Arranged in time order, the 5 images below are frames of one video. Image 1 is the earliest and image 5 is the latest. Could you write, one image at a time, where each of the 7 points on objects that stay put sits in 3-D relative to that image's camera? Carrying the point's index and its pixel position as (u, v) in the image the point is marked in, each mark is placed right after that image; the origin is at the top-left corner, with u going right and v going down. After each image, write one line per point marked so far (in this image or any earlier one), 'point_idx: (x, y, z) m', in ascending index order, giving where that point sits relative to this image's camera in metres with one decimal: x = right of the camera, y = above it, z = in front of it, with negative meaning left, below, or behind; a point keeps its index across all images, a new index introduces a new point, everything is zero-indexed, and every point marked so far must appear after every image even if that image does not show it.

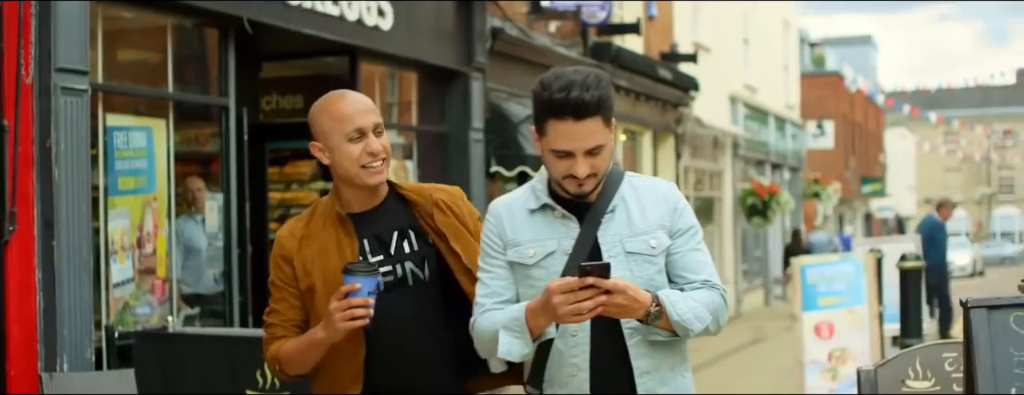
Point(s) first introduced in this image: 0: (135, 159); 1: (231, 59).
0: (-2.0, +0.2, +7.2) m
1: (-1.7, +0.8, +8.1) m
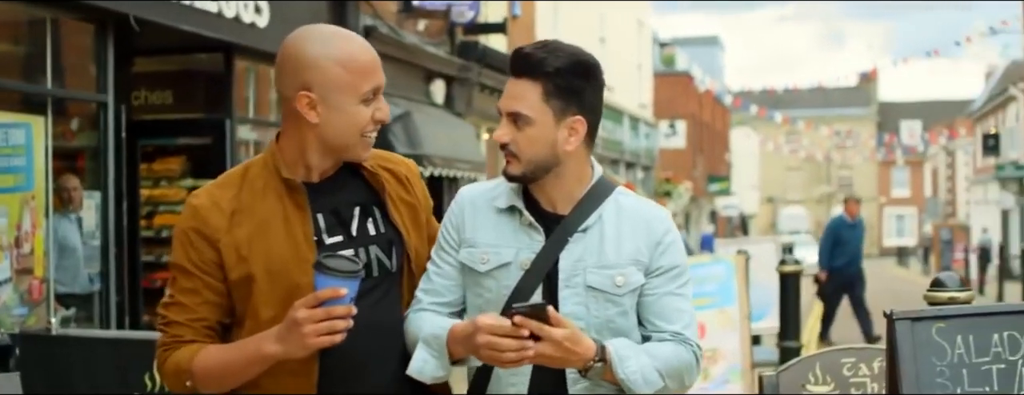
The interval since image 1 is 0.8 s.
0: (-2.6, +0.2, +7.0) m
1: (-2.4, +0.9, +8.0) m
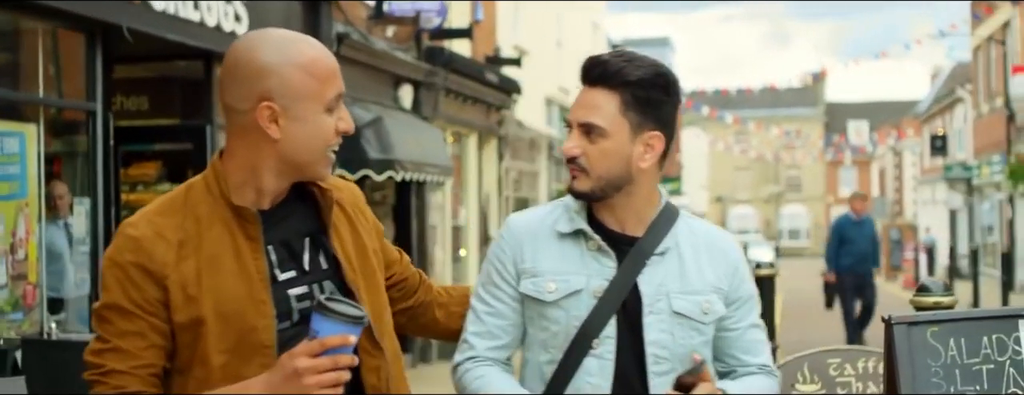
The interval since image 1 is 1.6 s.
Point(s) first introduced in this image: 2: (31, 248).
0: (-2.7, +0.2, +7.2) m
1: (-2.5, +0.8, +8.1) m
2: (-2.6, -0.3, +7.4) m
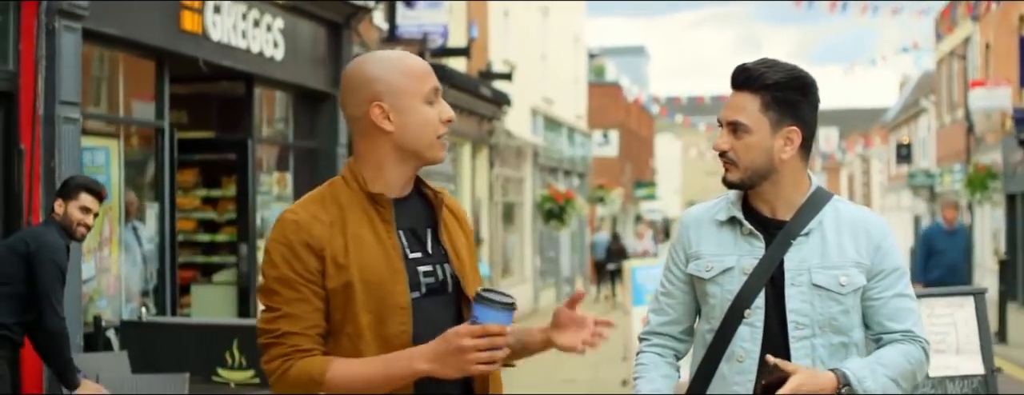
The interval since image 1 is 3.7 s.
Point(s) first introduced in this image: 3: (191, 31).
0: (-2.6, +0.1, +8.4) m
1: (-2.4, +0.8, +9.4) m
2: (-2.6, -0.3, +8.7) m
3: (-2.2, +1.1, +9.3) m
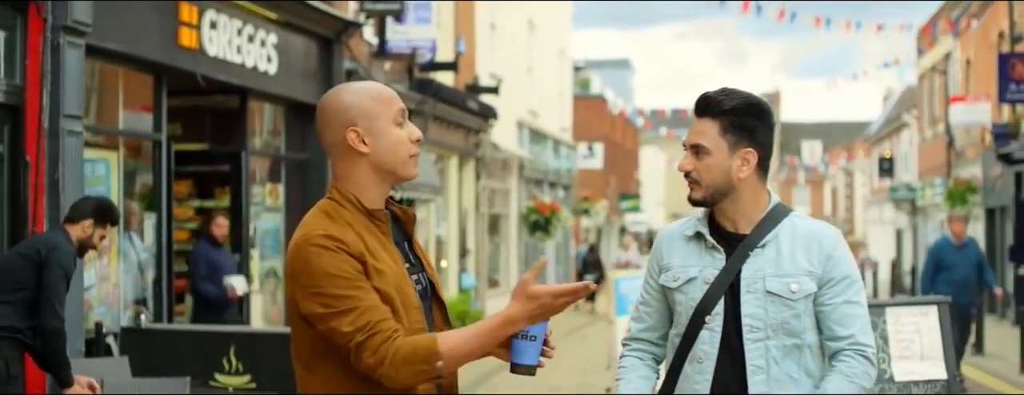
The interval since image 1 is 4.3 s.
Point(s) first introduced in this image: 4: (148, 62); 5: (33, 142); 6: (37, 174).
0: (-2.7, +0.1, +8.7) m
1: (-2.5, +0.7, +9.7) m
2: (-2.7, -0.4, +9.0) m
3: (-2.3, +1.1, +9.5) m
4: (-2.5, +0.9, +9.1) m
5: (-2.7, +0.3, +7.5) m
6: (-2.6, +0.1, +7.5) m
